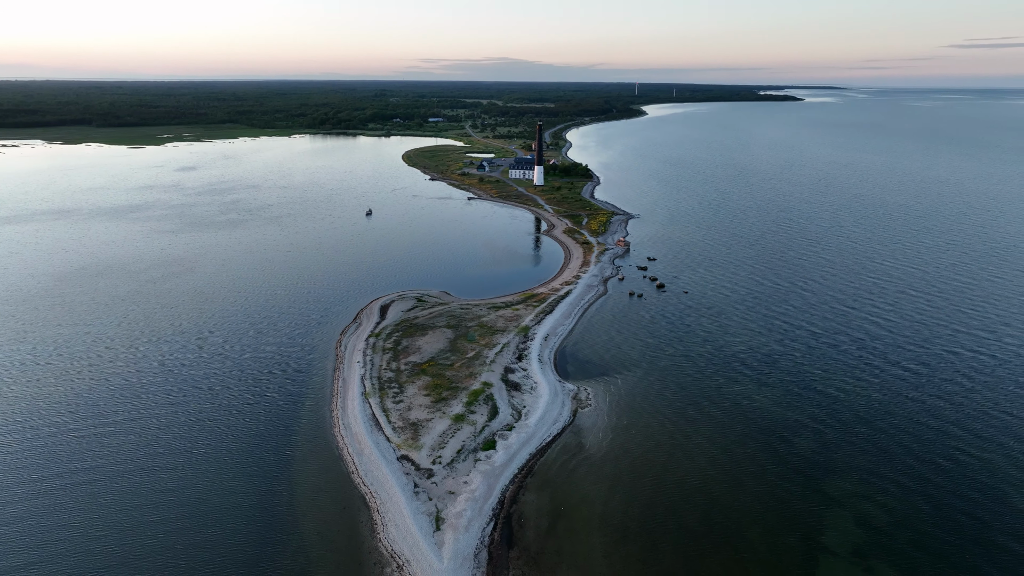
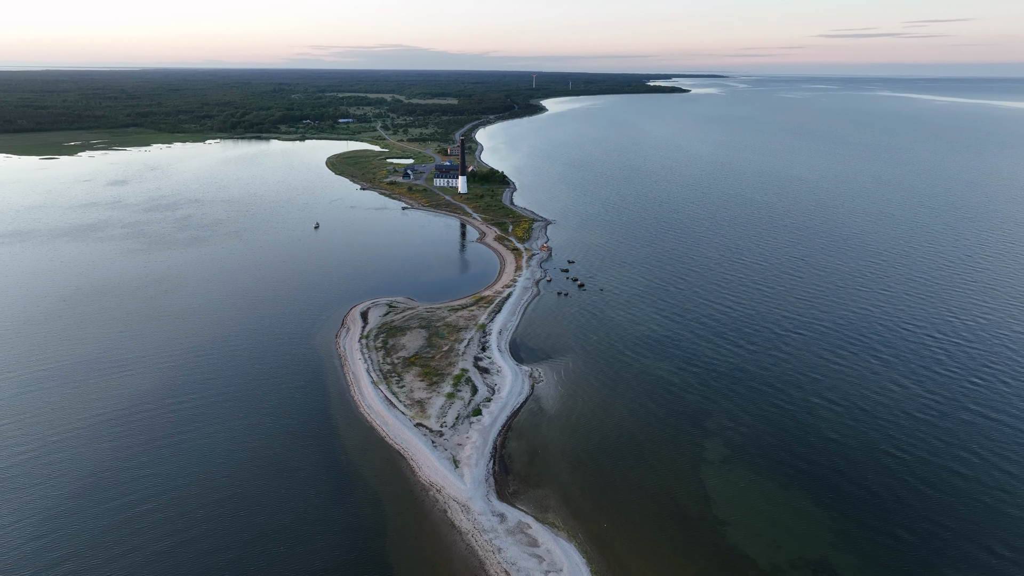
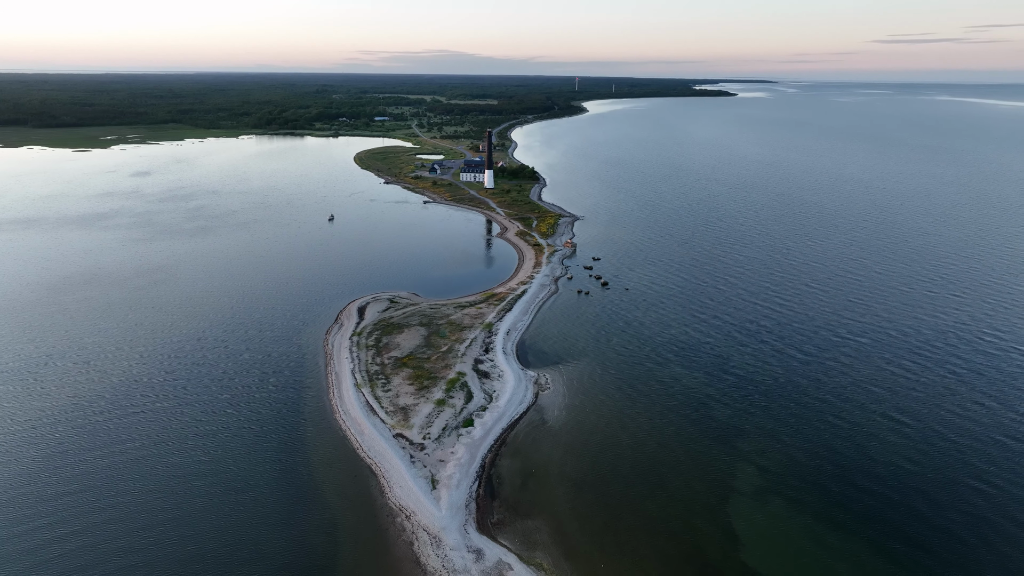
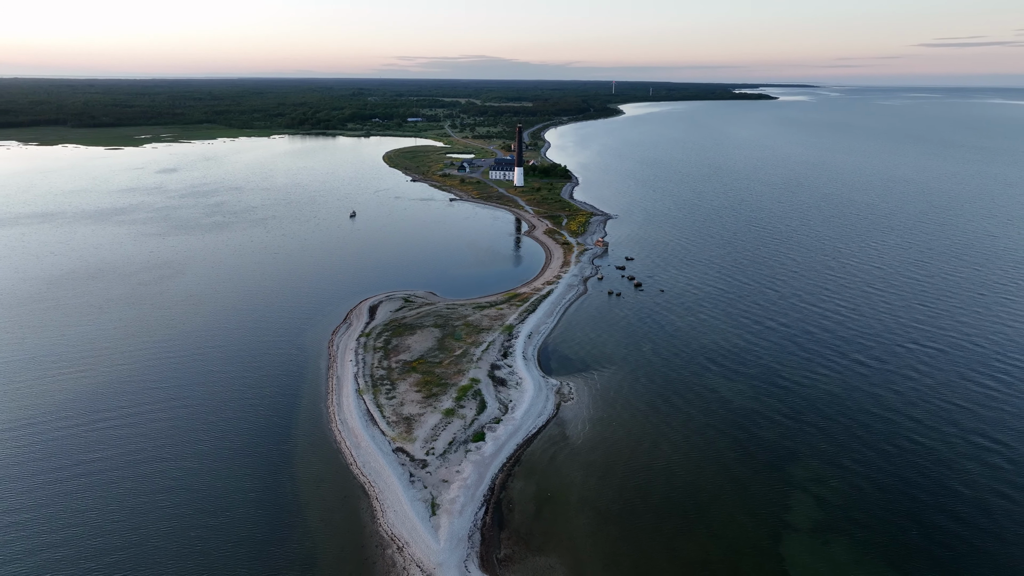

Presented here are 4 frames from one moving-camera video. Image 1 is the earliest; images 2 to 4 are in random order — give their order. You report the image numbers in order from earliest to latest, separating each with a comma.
4, 3, 2
